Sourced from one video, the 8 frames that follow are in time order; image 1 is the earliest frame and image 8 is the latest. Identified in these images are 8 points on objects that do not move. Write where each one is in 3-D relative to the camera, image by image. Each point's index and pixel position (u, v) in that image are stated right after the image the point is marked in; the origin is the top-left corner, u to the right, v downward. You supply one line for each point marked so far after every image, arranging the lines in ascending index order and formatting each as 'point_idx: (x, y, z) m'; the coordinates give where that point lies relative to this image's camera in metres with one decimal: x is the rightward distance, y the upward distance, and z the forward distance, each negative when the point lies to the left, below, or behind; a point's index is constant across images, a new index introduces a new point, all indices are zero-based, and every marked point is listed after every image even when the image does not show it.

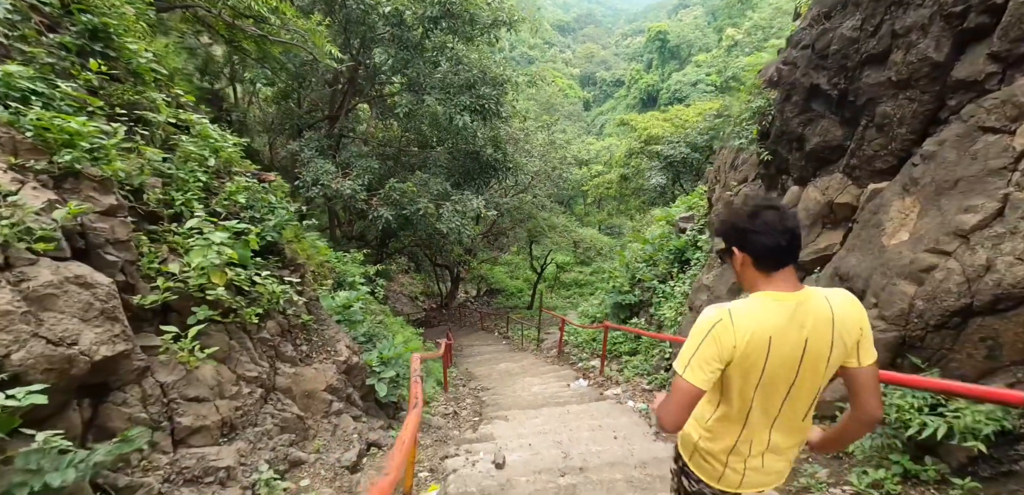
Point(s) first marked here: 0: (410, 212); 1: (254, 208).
0: (-2.4, +0.8, +9.8) m
1: (-2.4, +0.4, +3.8) m
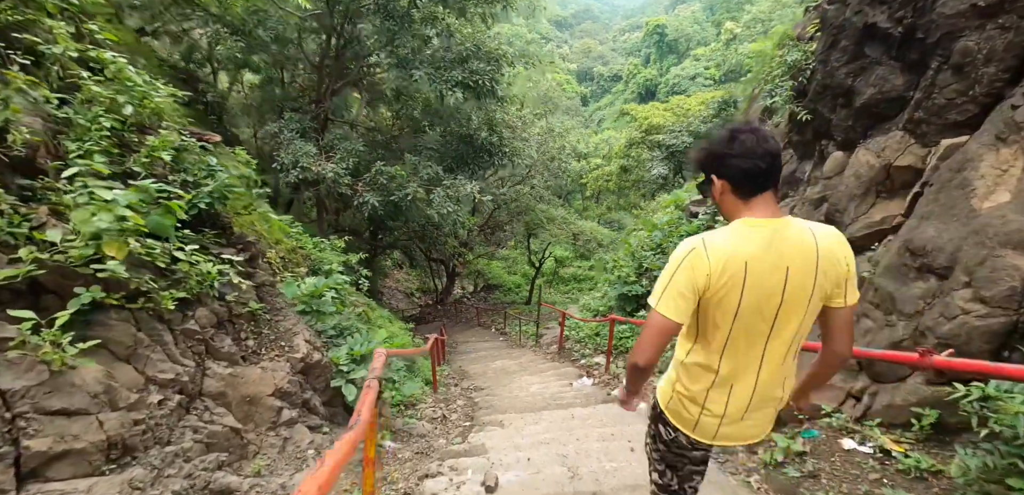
0: (-2.5, +1.1, +9.0) m
1: (-2.4, +0.6, +3.1) m
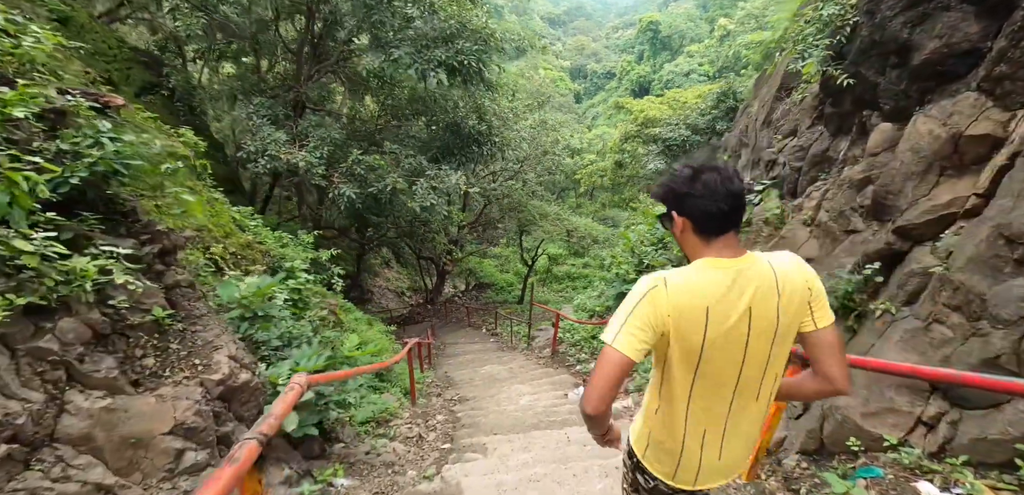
0: (-2.7, +1.1, +8.3) m
1: (-2.5, +0.6, +2.4) m
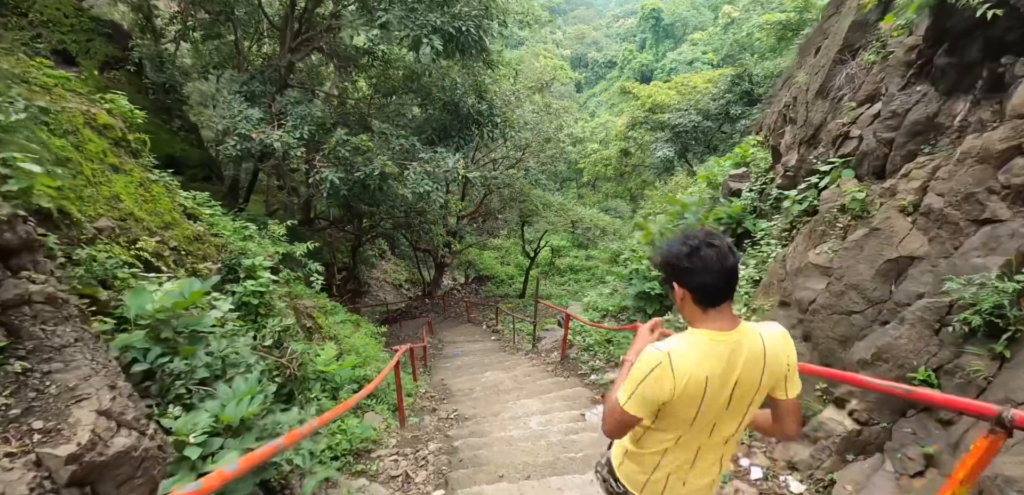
0: (-2.6, +1.3, +7.4) m
1: (-2.4, +0.6, +1.4) m
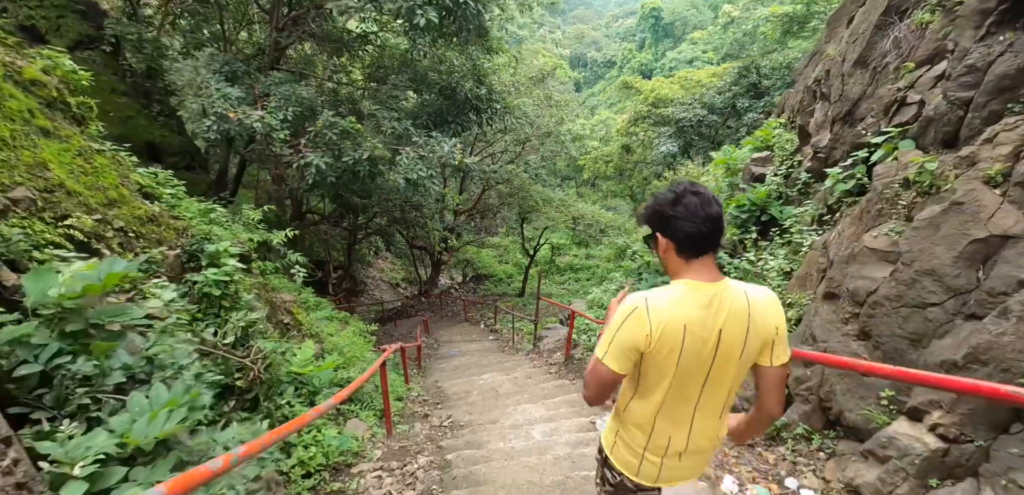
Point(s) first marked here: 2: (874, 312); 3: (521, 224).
0: (-2.6, +1.4, +6.8) m
1: (-2.4, +0.8, +0.9) m
2: (+2.4, -0.4, +2.8) m
3: (+0.4, +1.0, +17.5) m
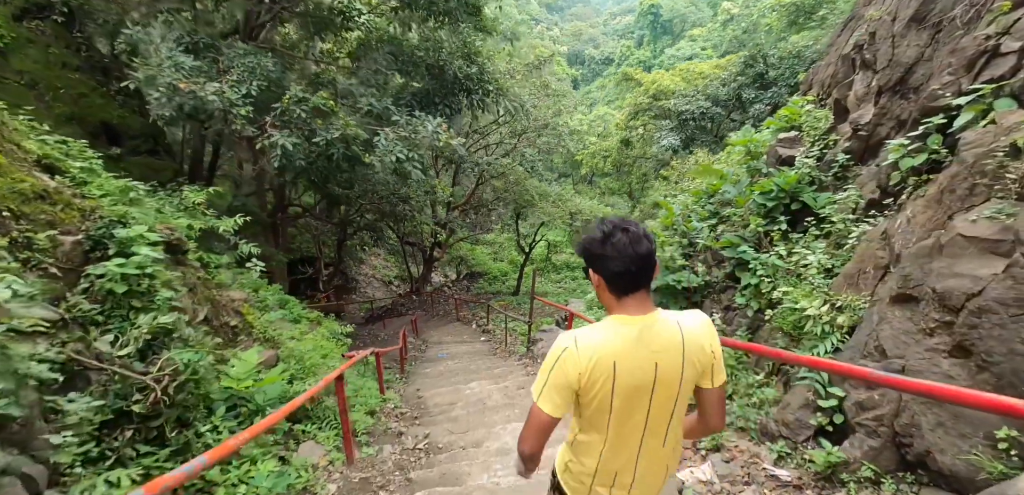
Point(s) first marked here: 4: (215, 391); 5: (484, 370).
0: (-2.7, +1.5, +6.0) m
1: (-2.5, +0.9, +0.1) m
2: (+2.3, -0.4, +2.1) m
3: (+0.2, +1.1, +16.7) m
4: (-2.2, -1.0, +3.0) m
5: (-0.5, -2.0, +7.0) m
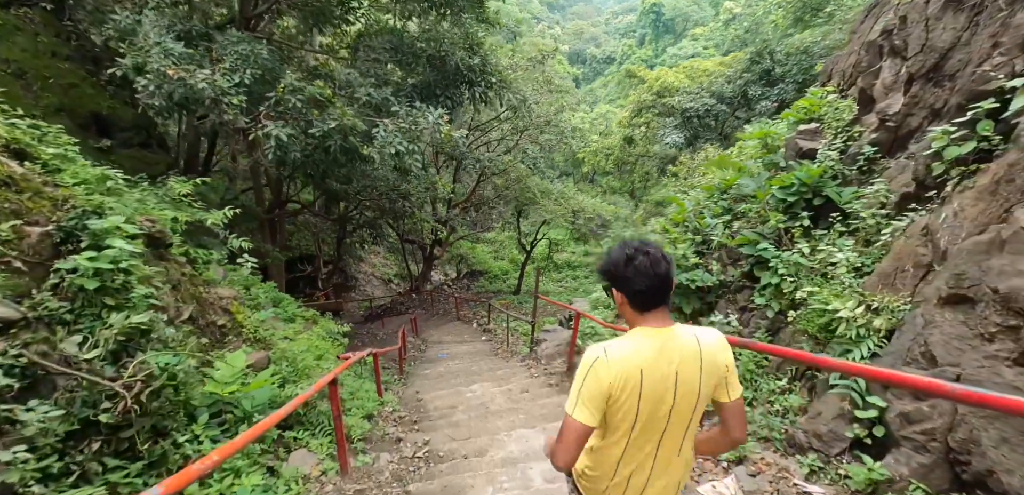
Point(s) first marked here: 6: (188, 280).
0: (-2.6, +1.6, +5.8) m
1: (-2.4, +0.9, -0.1) m
2: (+2.4, -0.3, +1.8) m
3: (+0.2, +1.2, +16.5) m
4: (-2.1, -1.0, +2.8) m
5: (-0.4, -2.0, +6.7) m
6: (-2.7, -0.3, +3.5) m
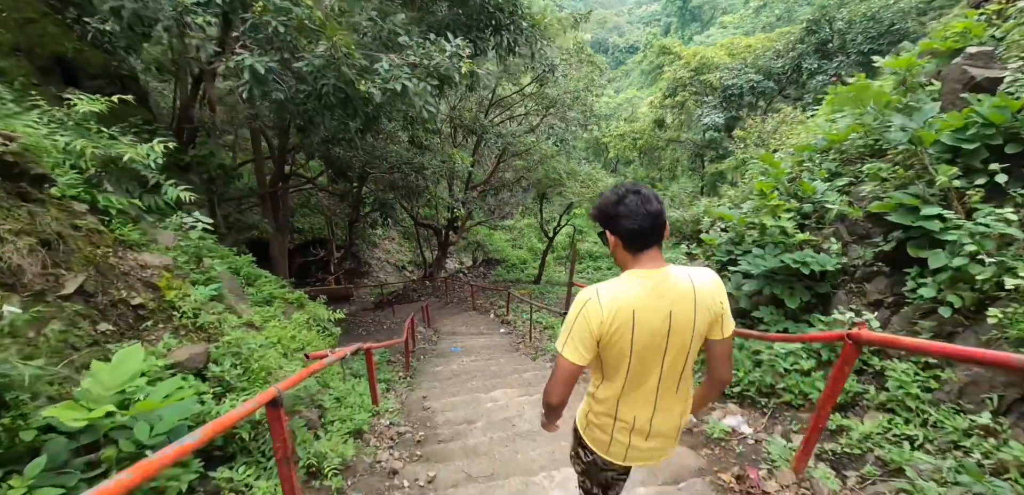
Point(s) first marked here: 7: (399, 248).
0: (-2.2, +2.0, +4.6) m
1: (-2.2, +1.2, -1.3) m
2: (+2.6, -0.2, +0.5) m
3: (+1.0, +1.7, +15.2) m
4: (-1.9, -0.7, +1.7) m
5: (-0.1, -1.7, +5.5) m
6: (-2.4, +0.1, +2.4) m
7: (-5.4, 0.0, +19.5) m
